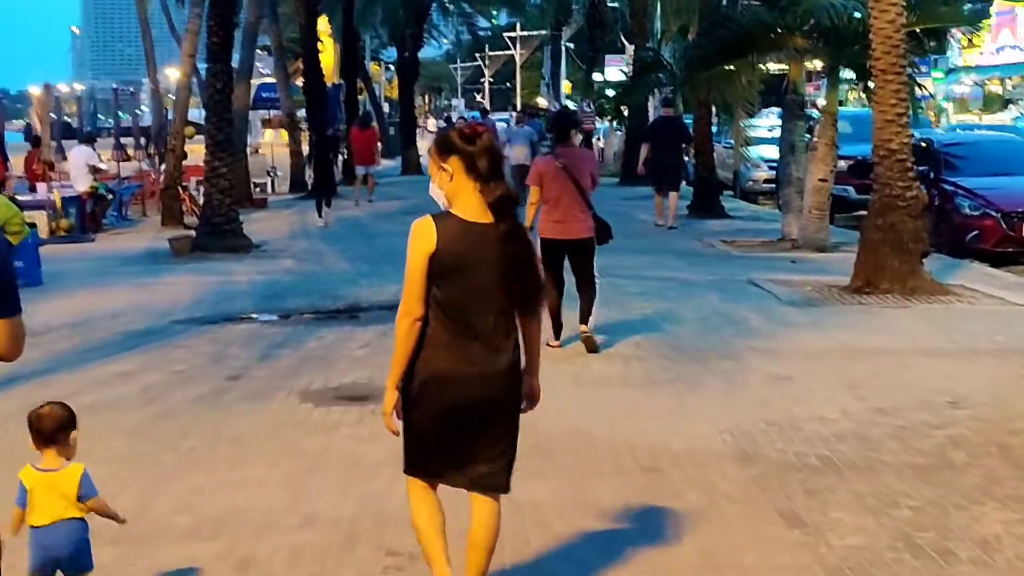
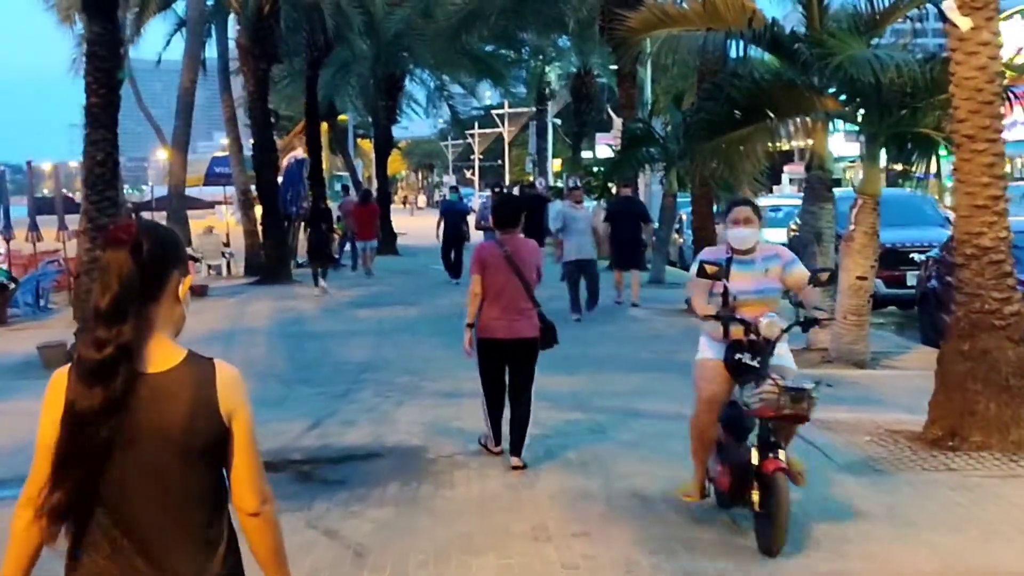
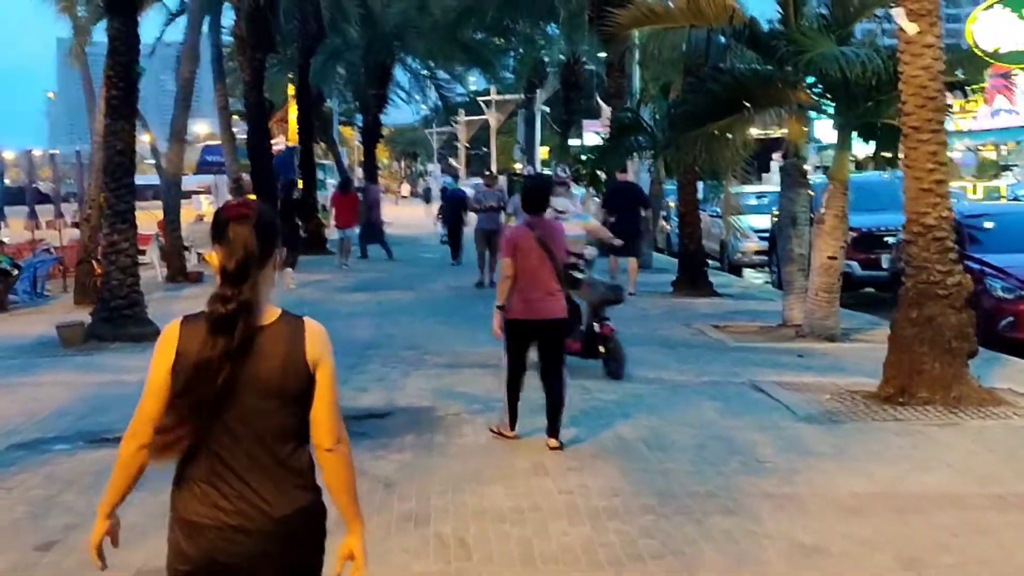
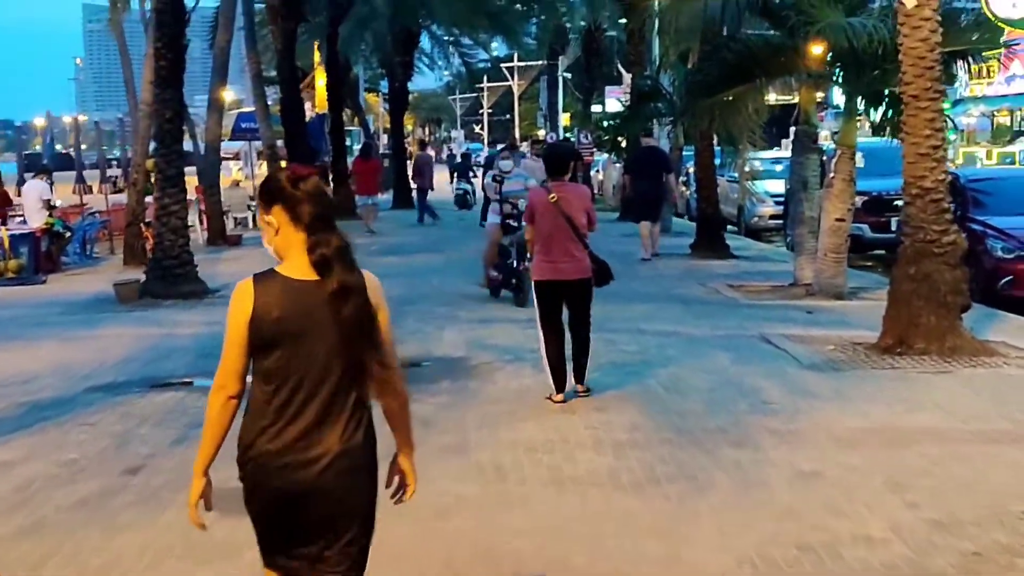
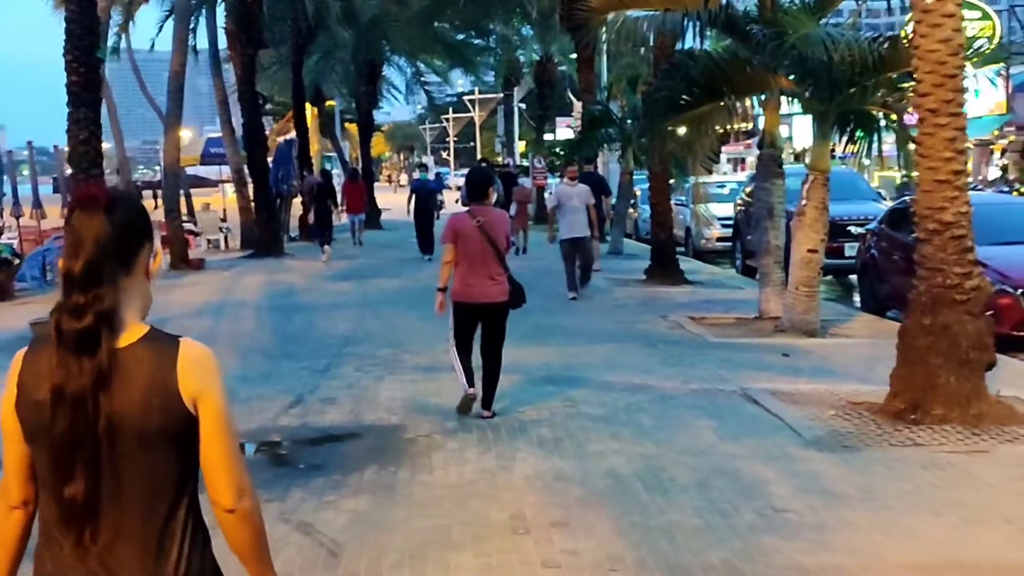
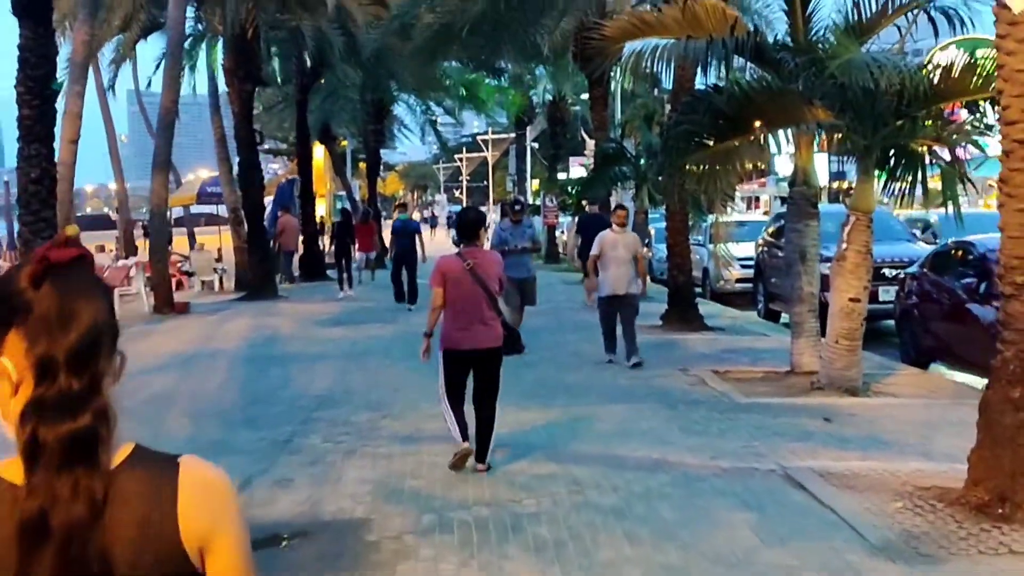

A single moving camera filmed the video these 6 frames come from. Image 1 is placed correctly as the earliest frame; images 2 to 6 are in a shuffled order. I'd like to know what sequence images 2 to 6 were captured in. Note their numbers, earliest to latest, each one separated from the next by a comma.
4, 3, 2, 5, 6
